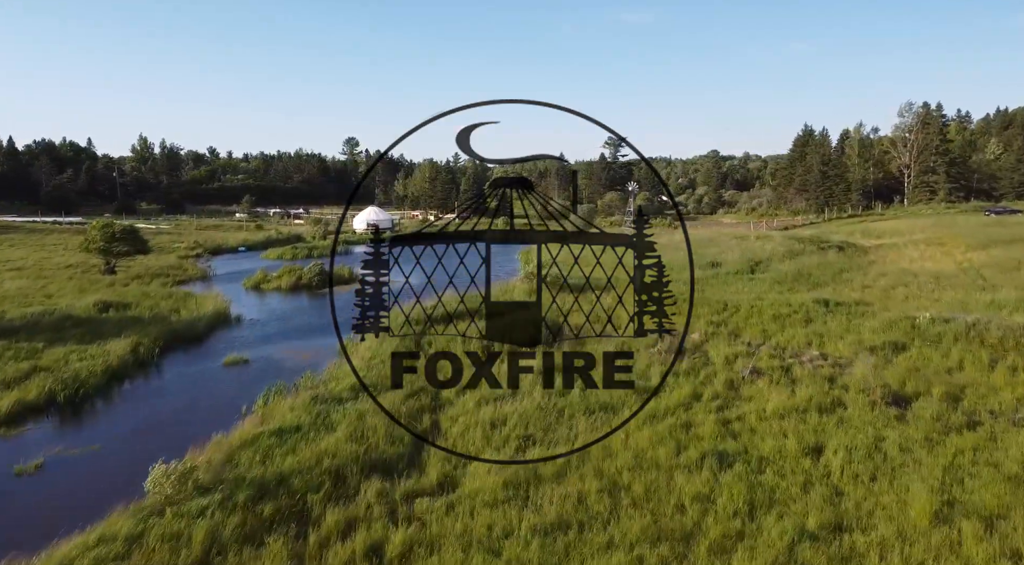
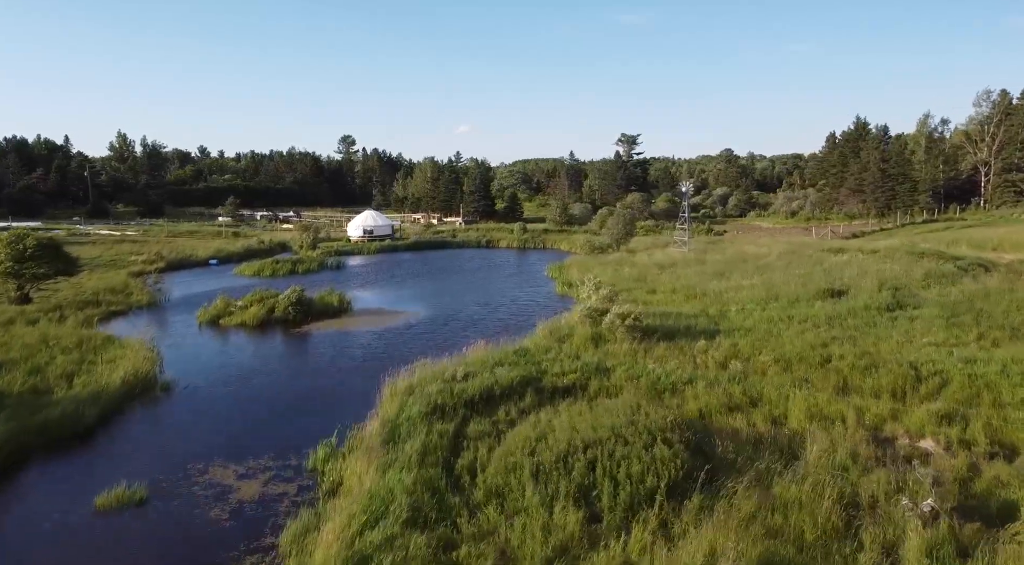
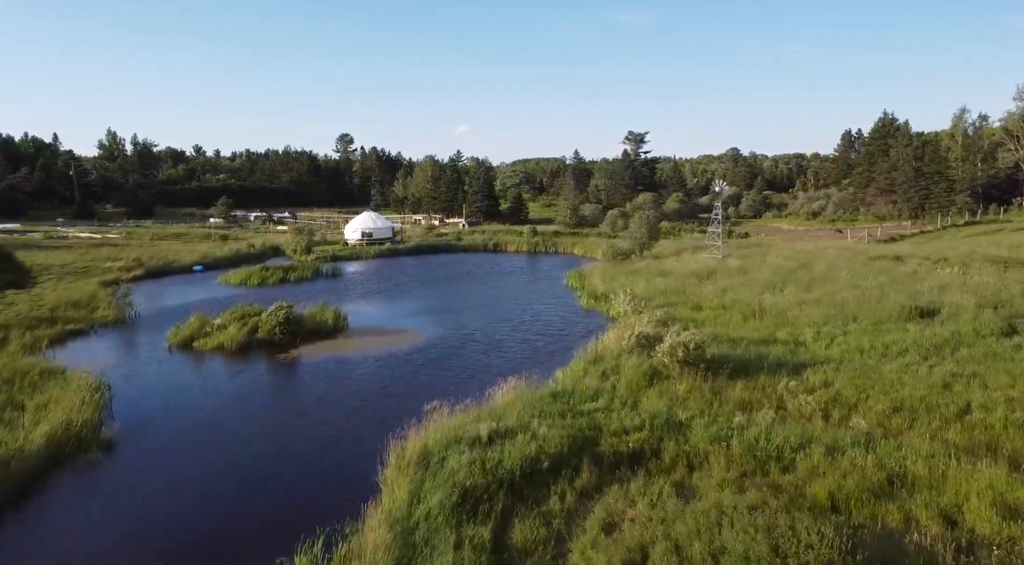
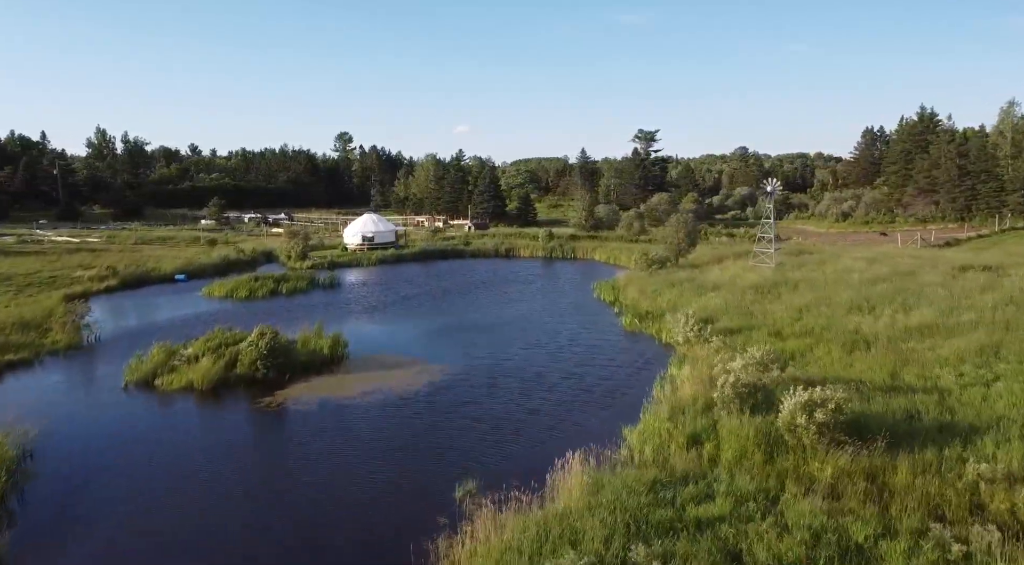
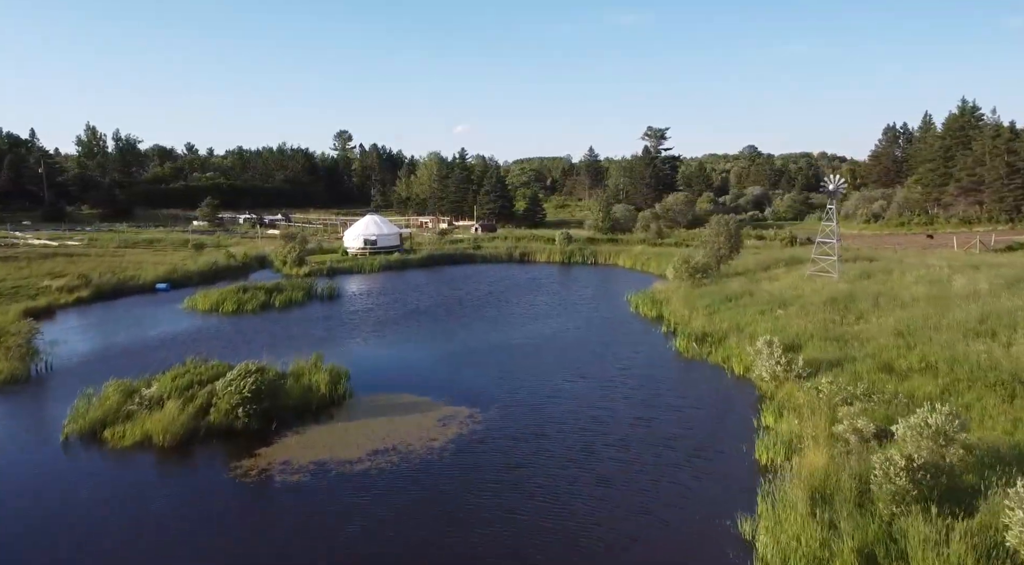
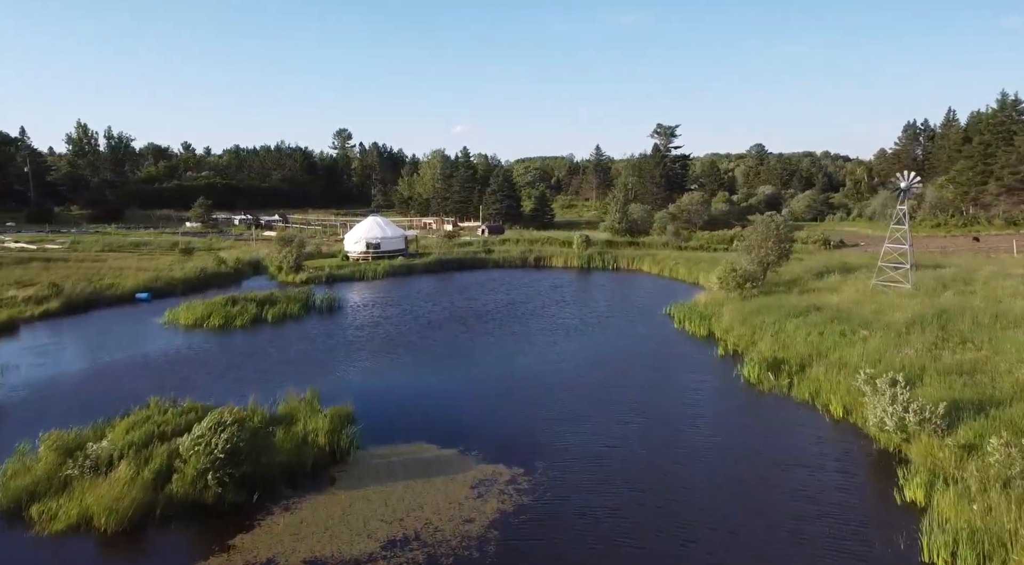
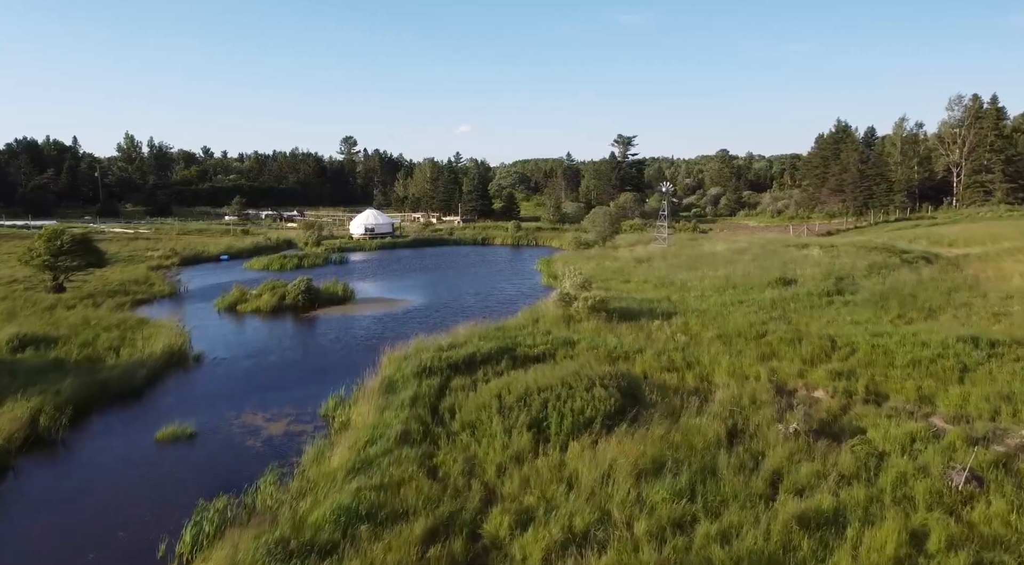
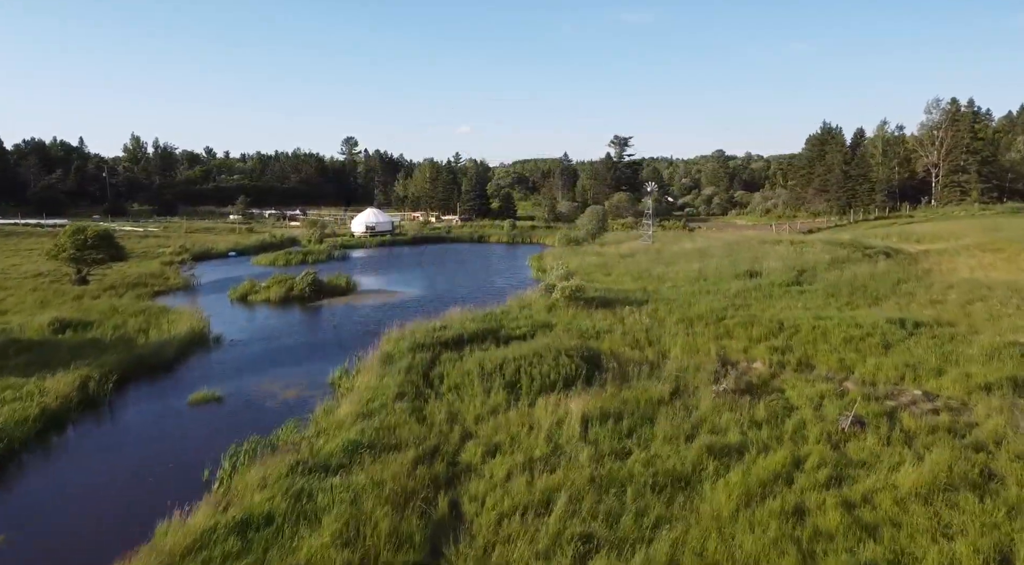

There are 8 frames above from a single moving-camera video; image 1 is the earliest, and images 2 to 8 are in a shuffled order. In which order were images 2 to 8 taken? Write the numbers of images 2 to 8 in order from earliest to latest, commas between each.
8, 7, 2, 3, 4, 5, 6
